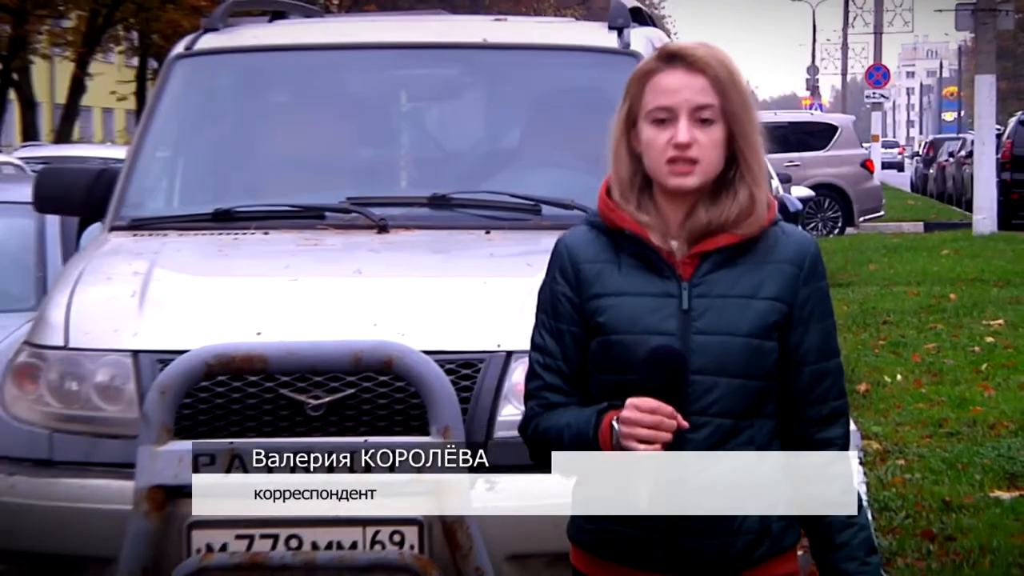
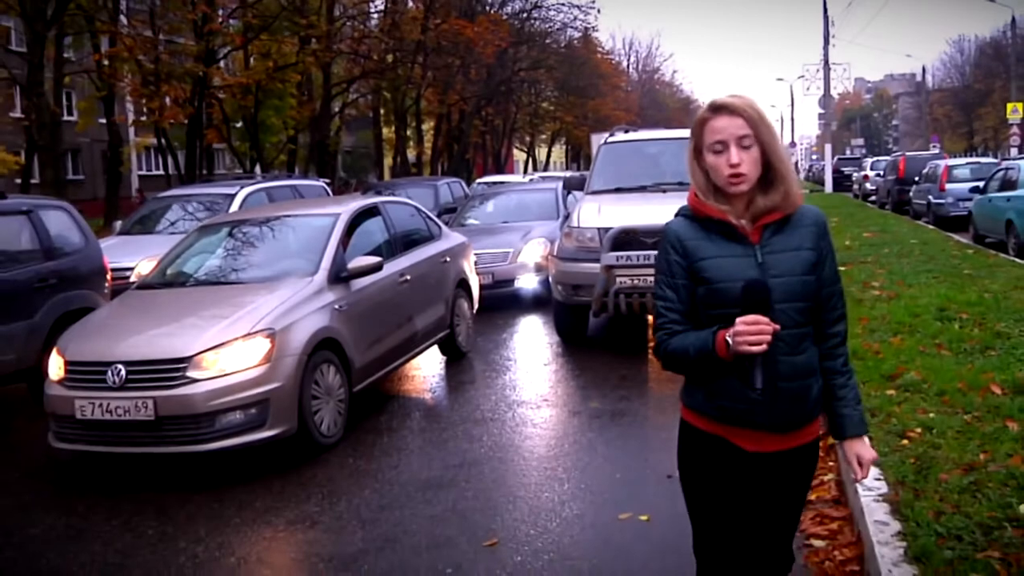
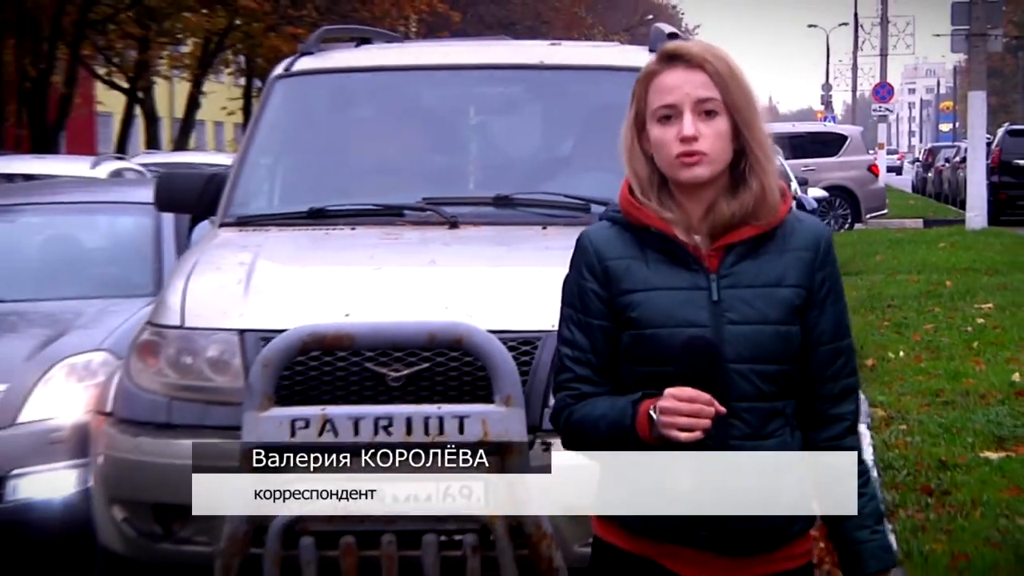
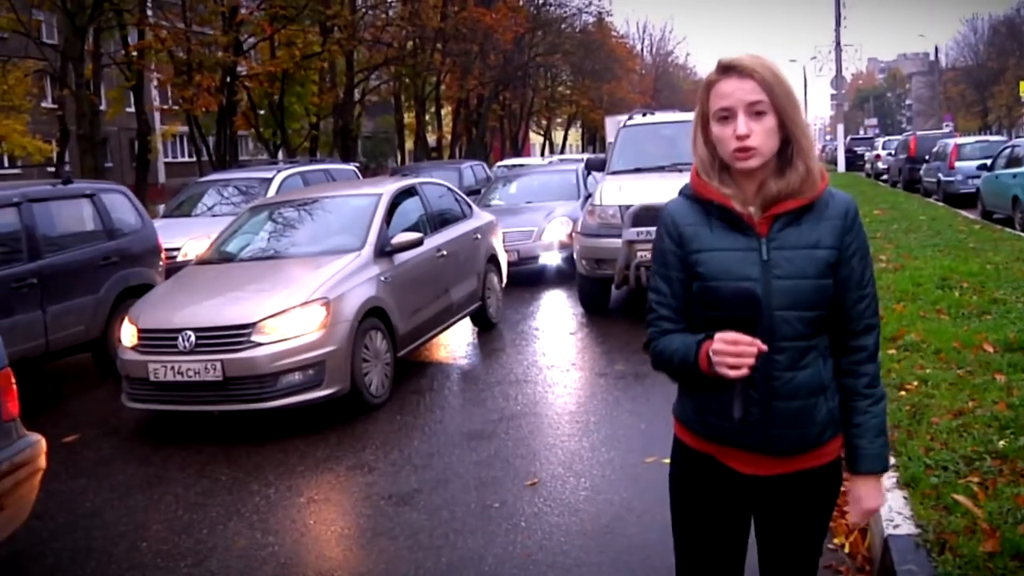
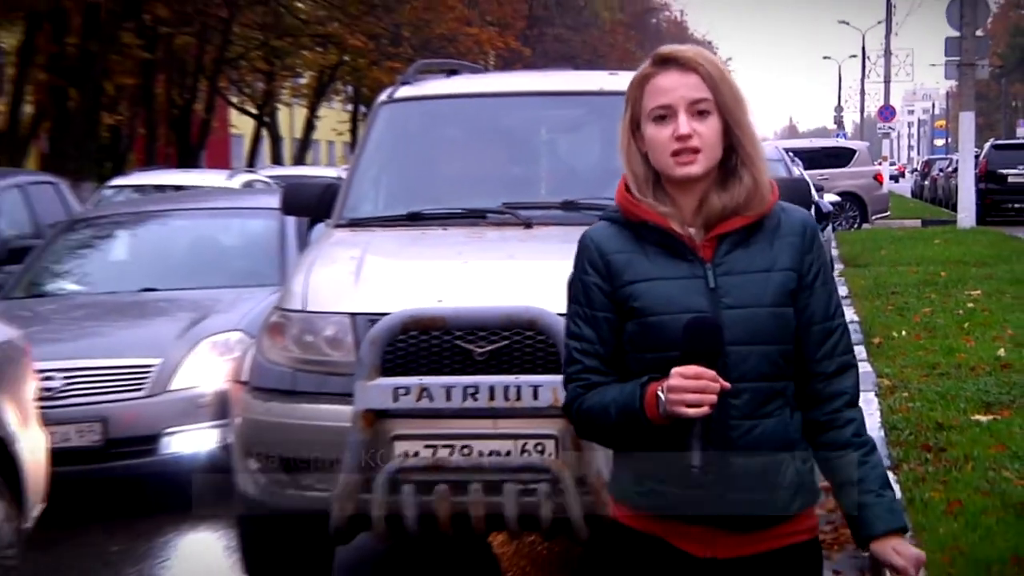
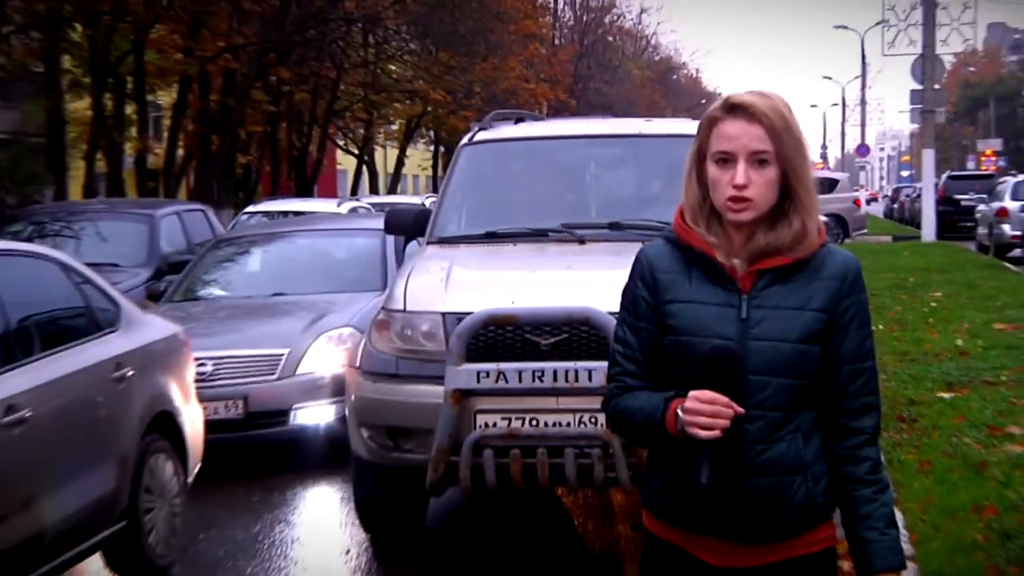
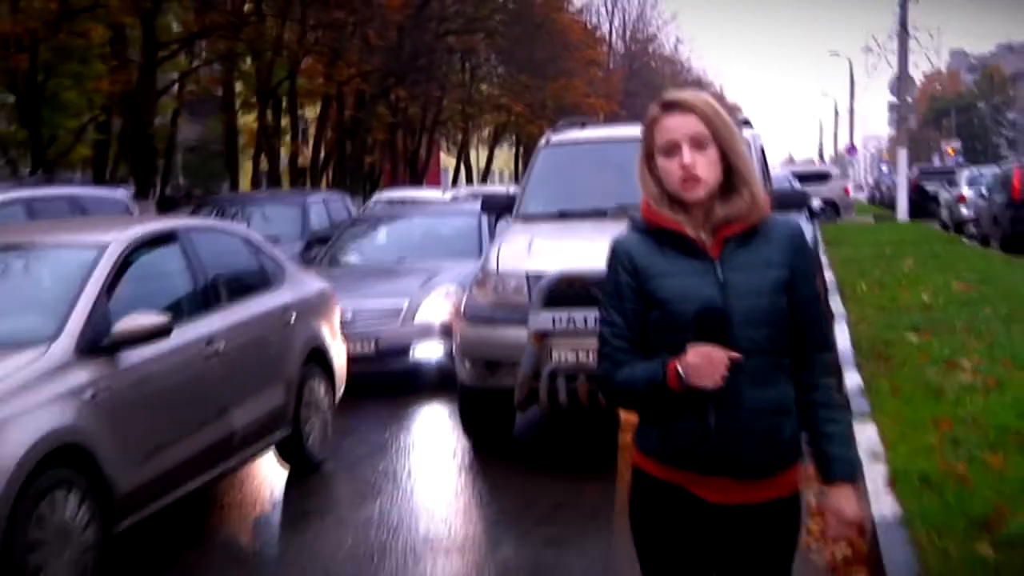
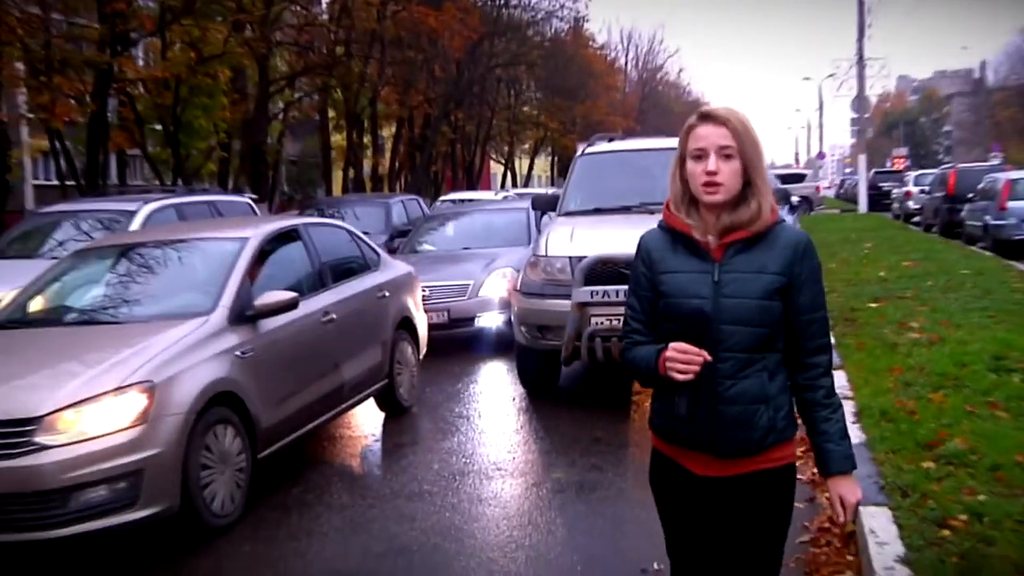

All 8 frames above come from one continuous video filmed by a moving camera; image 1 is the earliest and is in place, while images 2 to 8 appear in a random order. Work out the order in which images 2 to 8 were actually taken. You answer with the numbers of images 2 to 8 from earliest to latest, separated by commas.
3, 5, 6, 7, 8, 2, 4
